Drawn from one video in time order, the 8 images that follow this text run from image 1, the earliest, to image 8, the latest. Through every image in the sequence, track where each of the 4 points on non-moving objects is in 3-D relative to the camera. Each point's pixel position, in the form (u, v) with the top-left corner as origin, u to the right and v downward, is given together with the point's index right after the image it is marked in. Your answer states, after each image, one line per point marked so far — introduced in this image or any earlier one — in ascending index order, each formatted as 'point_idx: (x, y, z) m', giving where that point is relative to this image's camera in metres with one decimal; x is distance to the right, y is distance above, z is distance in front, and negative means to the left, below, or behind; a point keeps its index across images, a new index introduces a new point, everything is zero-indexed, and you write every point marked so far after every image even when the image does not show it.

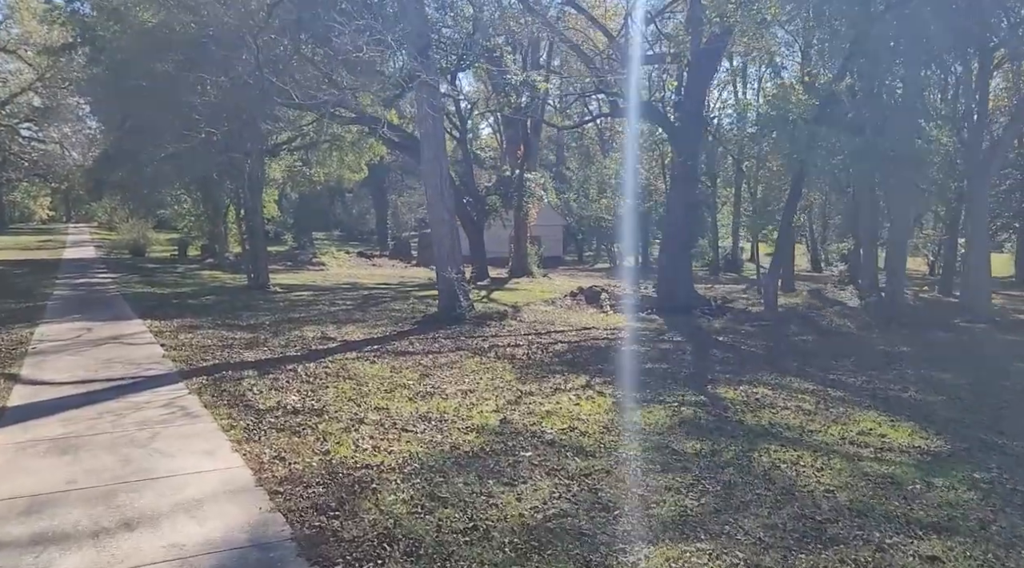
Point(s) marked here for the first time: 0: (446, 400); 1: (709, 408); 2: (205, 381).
0: (-0.5, -0.8, +5.4) m
1: (+1.4, -0.9, +5.3) m
2: (-2.4, -0.8, +6.0) m
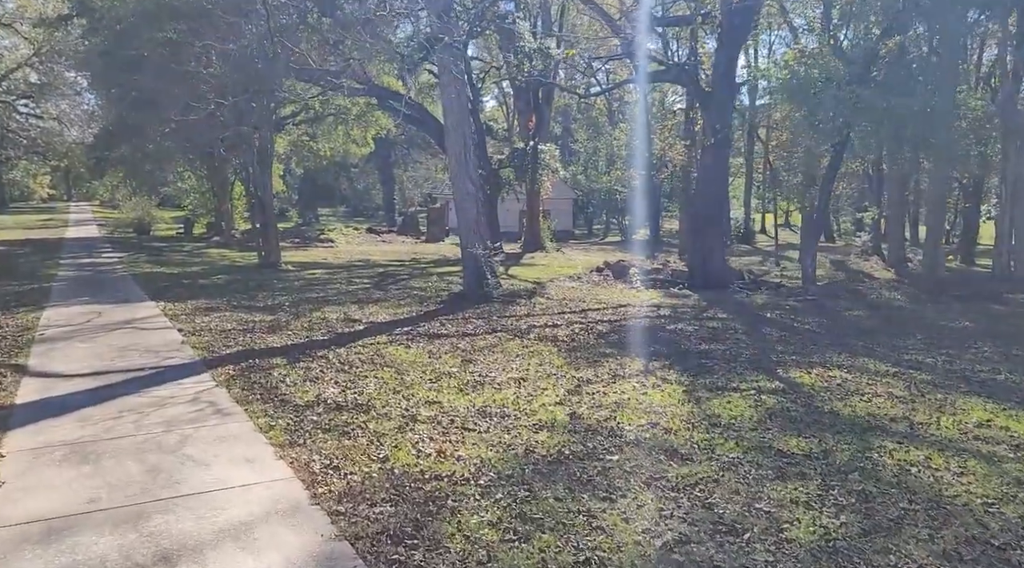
0: (-0.1, -0.7, +4.9) m
1: (+1.8, -0.7, +4.8) m
2: (-2.0, -0.6, +5.5) m
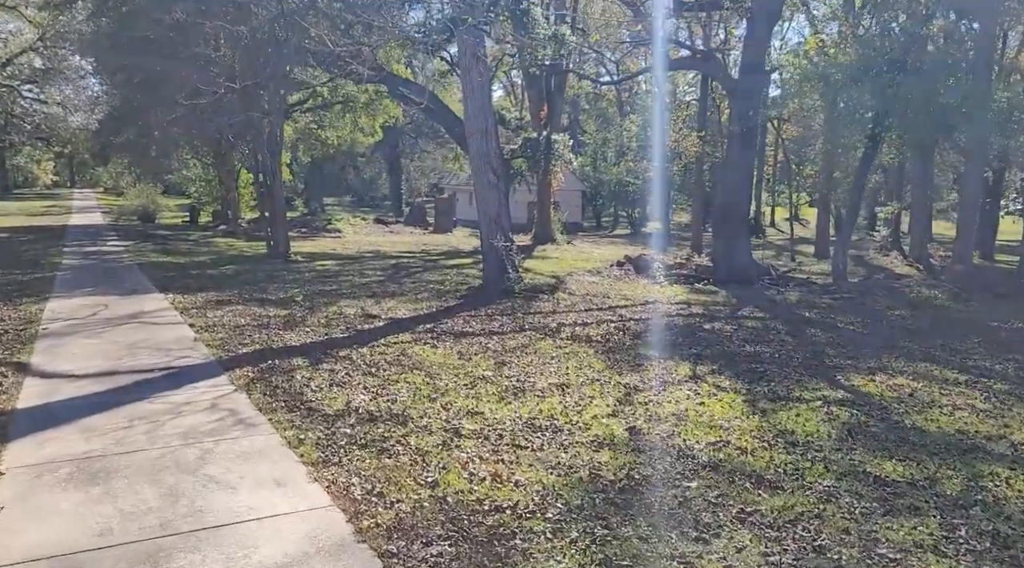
0: (+0.2, -0.7, +4.5) m
1: (+2.1, -0.7, +4.4) m
2: (-1.8, -0.6, +5.1) m
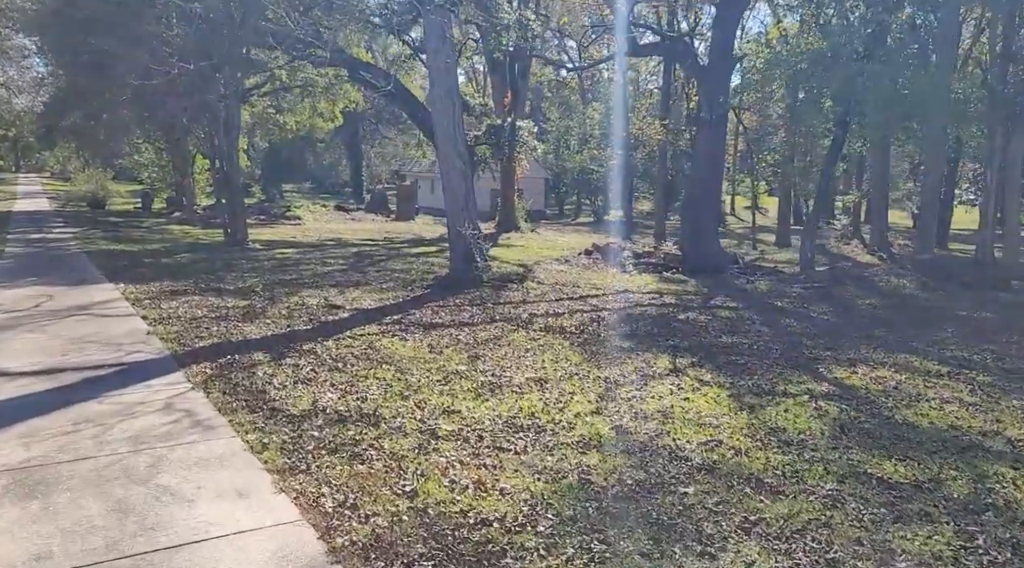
0: (+0.1, -0.6, +4.3) m
1: (+1.9, -0.7, +4.3) m
2: (-1.9, -0.6, +4.8) m
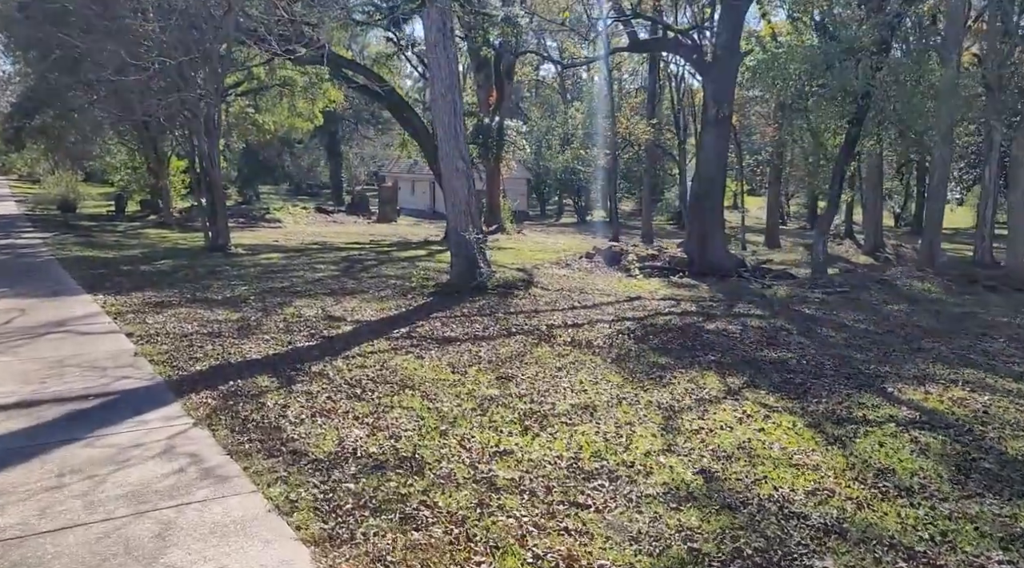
0: (+0.3, -0.7, +3.8) m
1: (+2.2, -0.7, +3.8) m
2: (-1.7, -0.7, +4.2) m
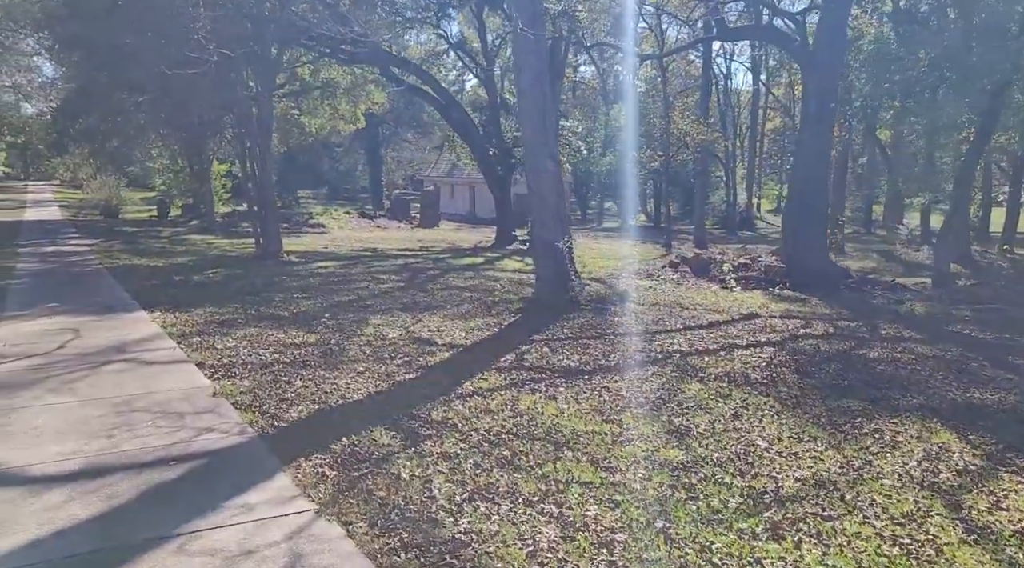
0: (+1.2, -0.9, +2.7) m
1: (+3.1, -0.9, +2.7) m
2: (-0.8, -0.8, +3.2) m
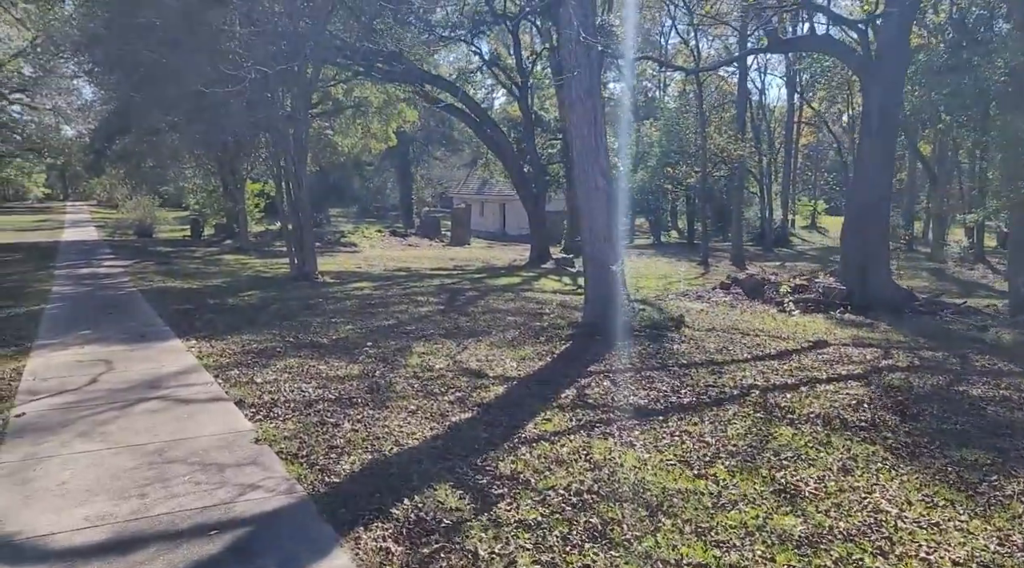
0: (+1.5, -1.0, +2.2) m
1: (+3.4, -1.0, +2.0) m
2: (-0.4, -1.0, +2.8) m
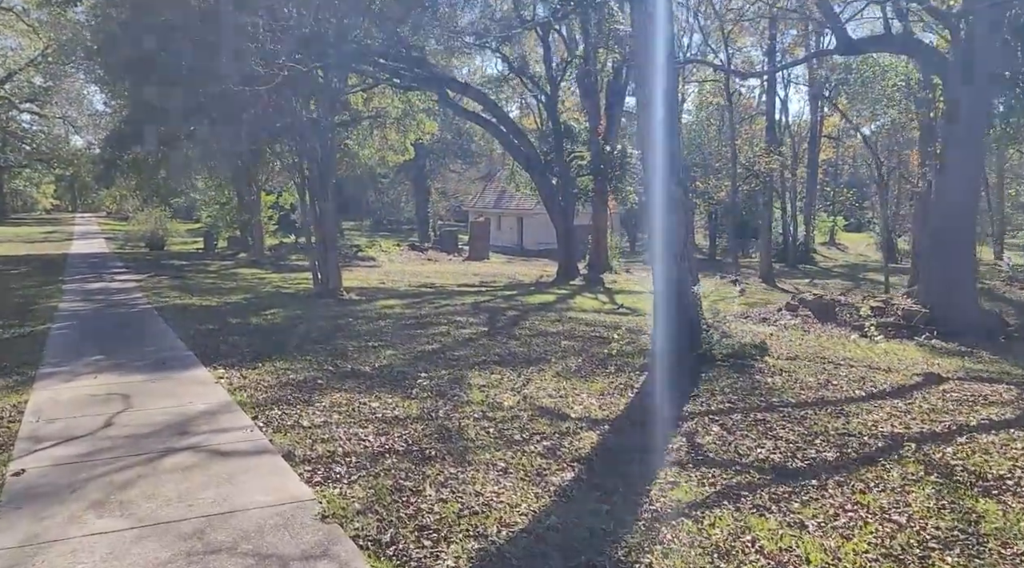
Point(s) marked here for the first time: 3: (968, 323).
0: (+2.1, -1.1, +1.2) m
1: (+4.0, -1.2, +1.1) m
2: (+0.2, -1.1, +1.8) m
3: (+5.9, -0.5, +9.8) m
